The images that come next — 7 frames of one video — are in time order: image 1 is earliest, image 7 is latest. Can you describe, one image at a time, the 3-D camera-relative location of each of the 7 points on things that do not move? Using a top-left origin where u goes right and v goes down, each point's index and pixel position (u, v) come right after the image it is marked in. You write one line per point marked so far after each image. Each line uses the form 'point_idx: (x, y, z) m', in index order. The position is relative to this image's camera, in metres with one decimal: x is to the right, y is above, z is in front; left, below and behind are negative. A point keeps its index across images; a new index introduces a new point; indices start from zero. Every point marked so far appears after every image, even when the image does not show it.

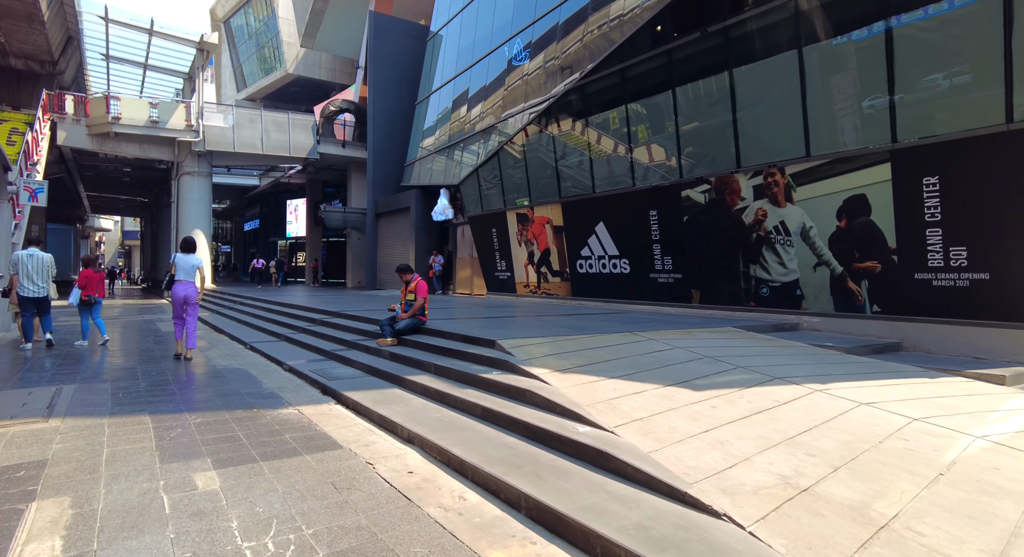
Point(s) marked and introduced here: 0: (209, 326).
0: (-7.6, -1.2, +14.8) m
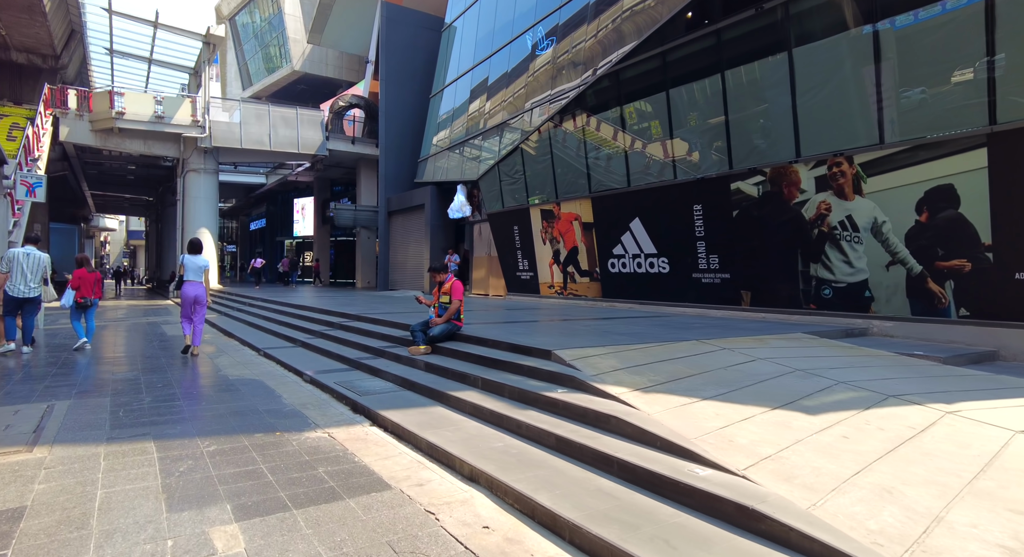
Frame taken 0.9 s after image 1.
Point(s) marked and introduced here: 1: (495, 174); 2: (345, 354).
0: (-7.0, -1.2, +14.0) m
1: (-0.4, +2.9, +17.1) m
2: (-2.3, -1.0, +8.2) m
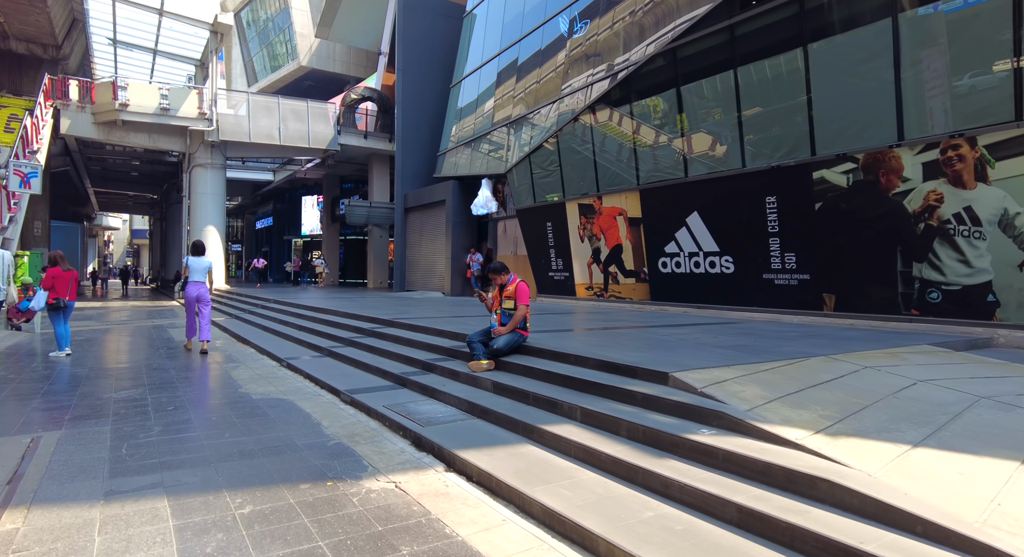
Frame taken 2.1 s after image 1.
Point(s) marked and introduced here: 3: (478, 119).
0: (-6.1, -1.2, +12.8) m
1: (+0.5, +2.9, +15.9) m
2: (-1.5, -1.1, +7.0) m
3: (-1.0, +5.3, +19.3) m
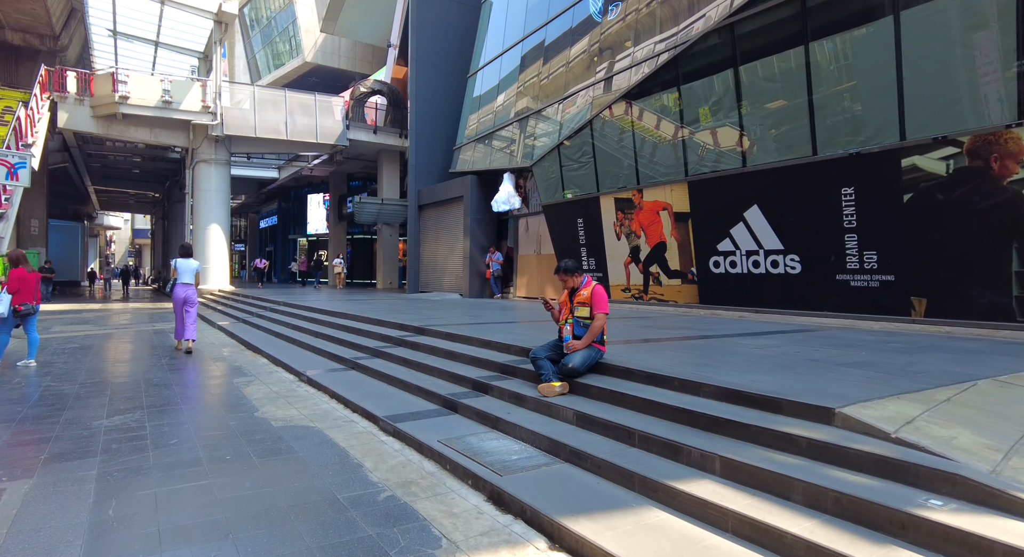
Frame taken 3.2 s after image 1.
0: (-5.5, -1.2, +11.7) m
1: (+1.1, +2.9, +14.8) m
2: (-0.8, -1.1, +5.9) m
3: (-0.3, +5.3, +18.2) m
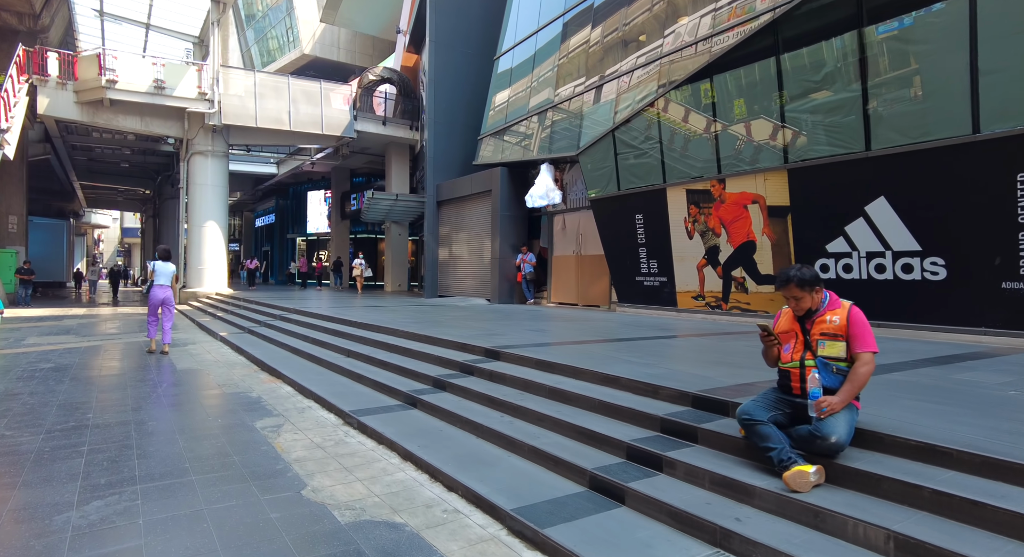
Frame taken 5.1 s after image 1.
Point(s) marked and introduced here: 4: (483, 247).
0: (-4.4, -1.3, +9.8) m
1: (+2.2, +2.8, +12.9) m
2: (+0.3, -1.2, +4.0) m
3: (+0.6, +5.2, +16.3) m
4: (-0.9, +1.0, +18.0) m
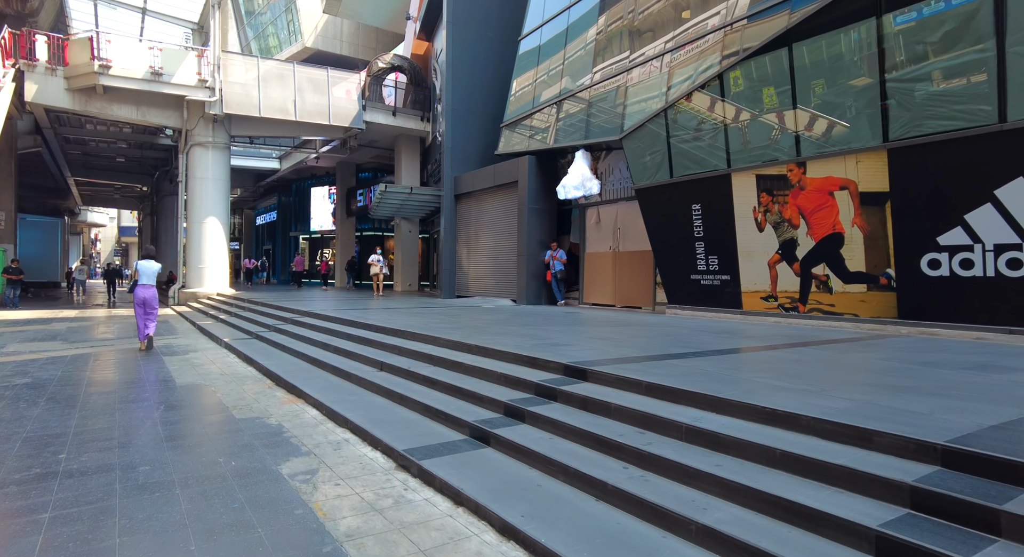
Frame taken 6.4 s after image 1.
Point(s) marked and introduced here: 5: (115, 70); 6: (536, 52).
0: (-3.6, -1.3, +8.4) m
1: (+2.9, +2.8, +11.6) m
2: (+1.1, -1.2, +2.7) m
3: (+1.4, +5.2, +14.9) m
4: (-0.1, +1.0, +16.6) m
5: (-13.0, +6.9, +19.5) m
6: (+0.9, +5.9, +15.8) m
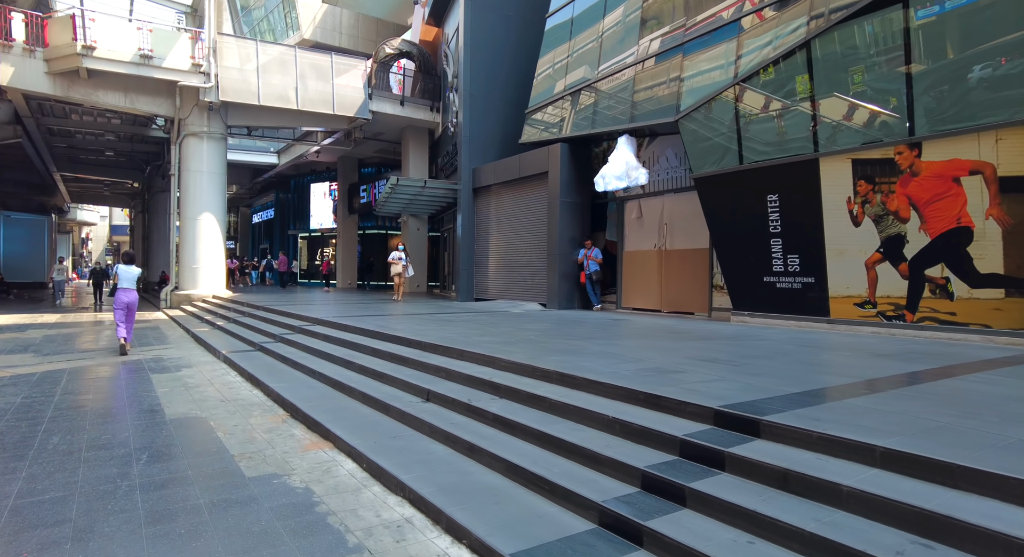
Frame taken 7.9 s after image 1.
0: (-2.8, -1.4, +6.8) m
1: (+3.7, +2.8, +10.0) m
2: (+1.9, -1.2, +1.1) m
3: (+2.1, +5.2, +13.4) m
4: (+0.6, +0.9, +15.0) m
5: (-12.3, +6.8, +17.8) m
6: (+1.6, +5.9, +14.3) m
